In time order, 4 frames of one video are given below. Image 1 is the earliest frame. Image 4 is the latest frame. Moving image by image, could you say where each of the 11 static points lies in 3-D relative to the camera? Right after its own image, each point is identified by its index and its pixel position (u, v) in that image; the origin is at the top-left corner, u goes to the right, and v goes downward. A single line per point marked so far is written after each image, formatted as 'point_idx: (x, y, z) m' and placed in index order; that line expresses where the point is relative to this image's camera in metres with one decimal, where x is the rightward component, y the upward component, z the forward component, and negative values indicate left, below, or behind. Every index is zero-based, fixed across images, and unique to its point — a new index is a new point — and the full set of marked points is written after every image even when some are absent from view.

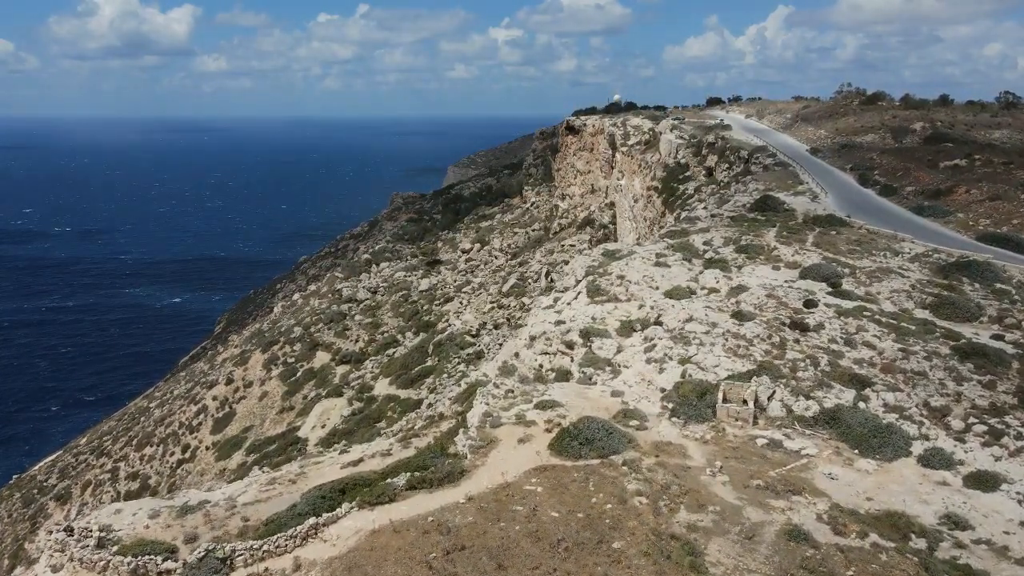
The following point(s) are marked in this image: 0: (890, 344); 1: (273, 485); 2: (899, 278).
0: (+8.4, -1.3, +12.8) m
1: (-5.0, -4.1, +12.0) m
2: (+10.4, +0.3, +15.5) m
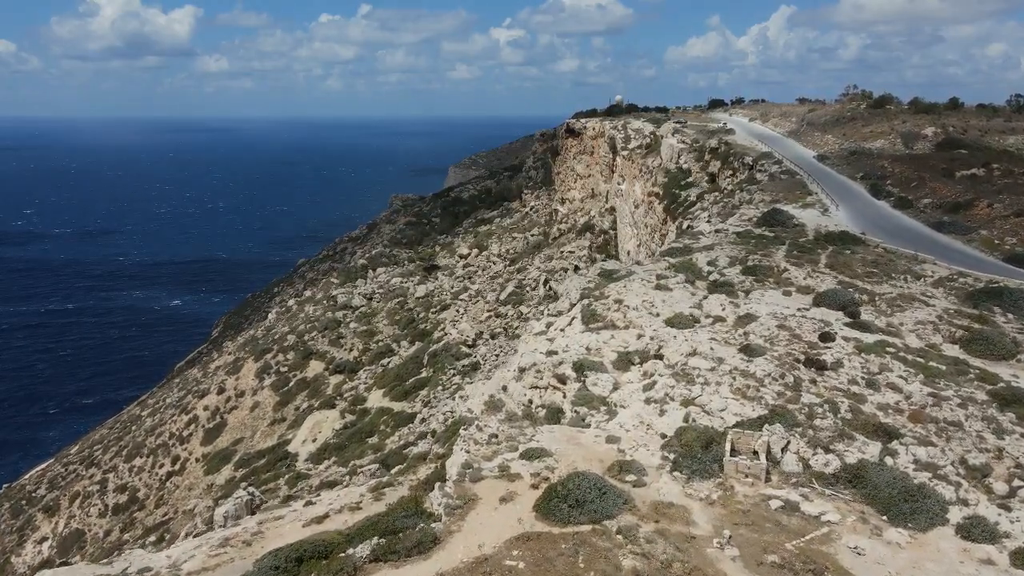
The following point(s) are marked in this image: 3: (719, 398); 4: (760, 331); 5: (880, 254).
0: (+8.0, -2.0, +11.4) m
1: (-5.3, -4.8, +10.7) m
2: (+10.1, -0.5, +14.2) m
3: (+4.3, -2.3, +12.0) m
4: (+5.9, -1.0, +13.7) m
5: (+11.1, +1.0, +17.5) m
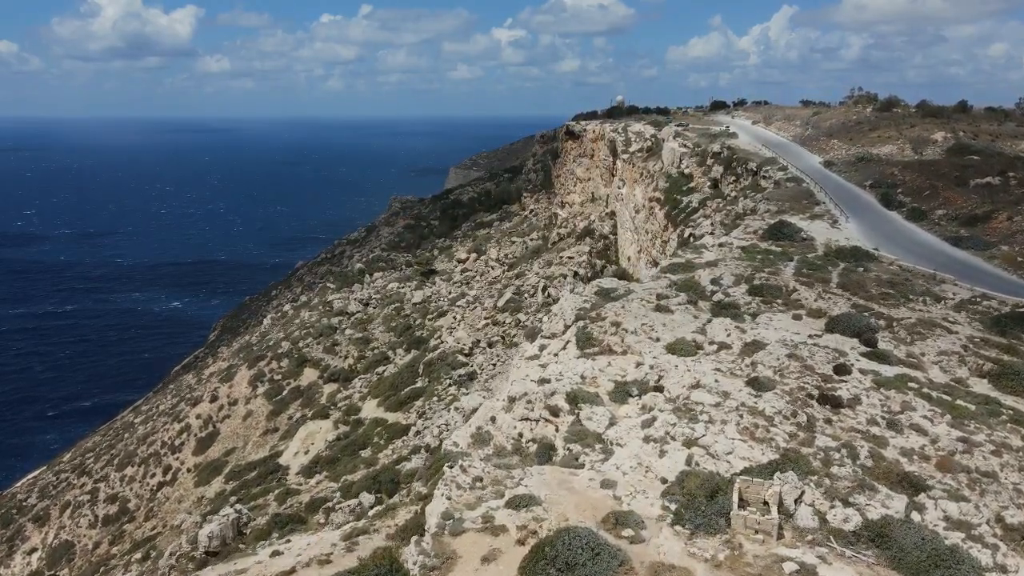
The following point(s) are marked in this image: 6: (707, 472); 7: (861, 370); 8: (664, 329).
0: (+7.8, -2.5, +10.4) m
1: (-5.6, -5.4, +9.6) m
2: (+9.8, -1.0, +13.1) m
3: (+4.0, -2.8, +10.9) m
4: (+5.6, -1.6, +12.6) m
5: (+10.9, +0.4, +16.4) m
6: (+3.5, -3.3, +10.5) m
7: (+7.2, -1.7, +12.0) m
8: (+3.9, -1.0, +14.7) m
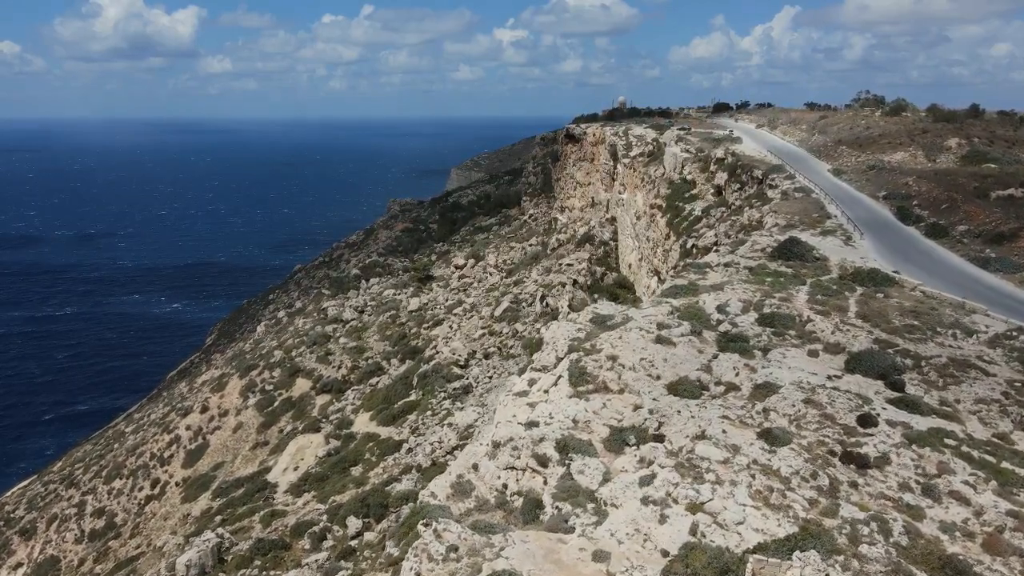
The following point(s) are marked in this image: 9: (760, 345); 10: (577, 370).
0: (+7.4, -3.3, +8.9) m
1: (-5.9, -6.1, +8.3) m
2: (+9.5, -1.8, +11.7) m
3: (+3.7, -3.6, +9.5) m
4: (+5.3, -2.3, +11.2) m
5: (+10.5, -0.3, +15.0) m
6: (+3.2, -4.0, +9.1) m
7: (+6.9, -2.4, +10.6) m
8: (+3.5, -1.8, +13.3) m
9: (+5.8, -1.3, +13.6) m
10: (+1.6, -2.0, +13.9) m
